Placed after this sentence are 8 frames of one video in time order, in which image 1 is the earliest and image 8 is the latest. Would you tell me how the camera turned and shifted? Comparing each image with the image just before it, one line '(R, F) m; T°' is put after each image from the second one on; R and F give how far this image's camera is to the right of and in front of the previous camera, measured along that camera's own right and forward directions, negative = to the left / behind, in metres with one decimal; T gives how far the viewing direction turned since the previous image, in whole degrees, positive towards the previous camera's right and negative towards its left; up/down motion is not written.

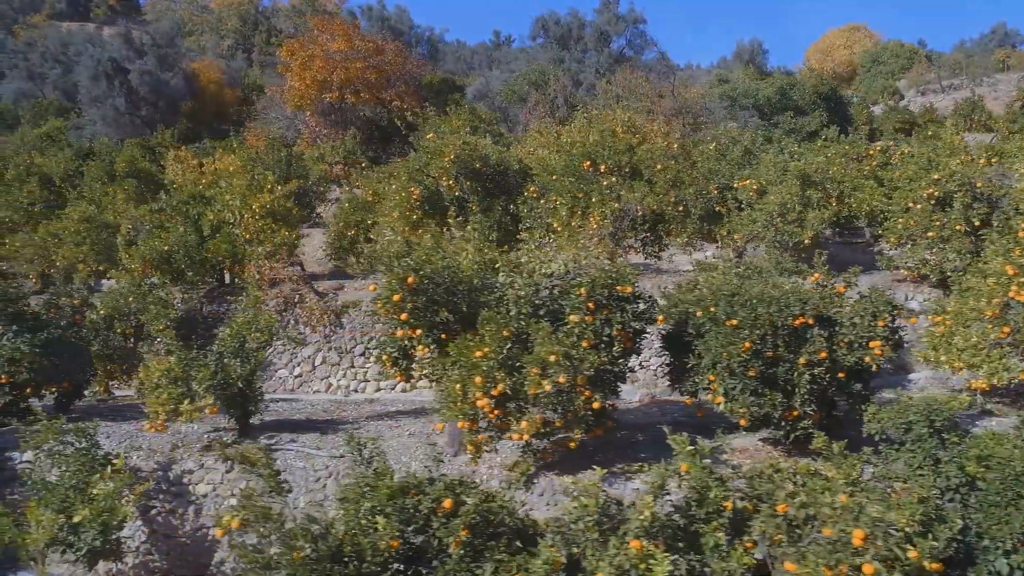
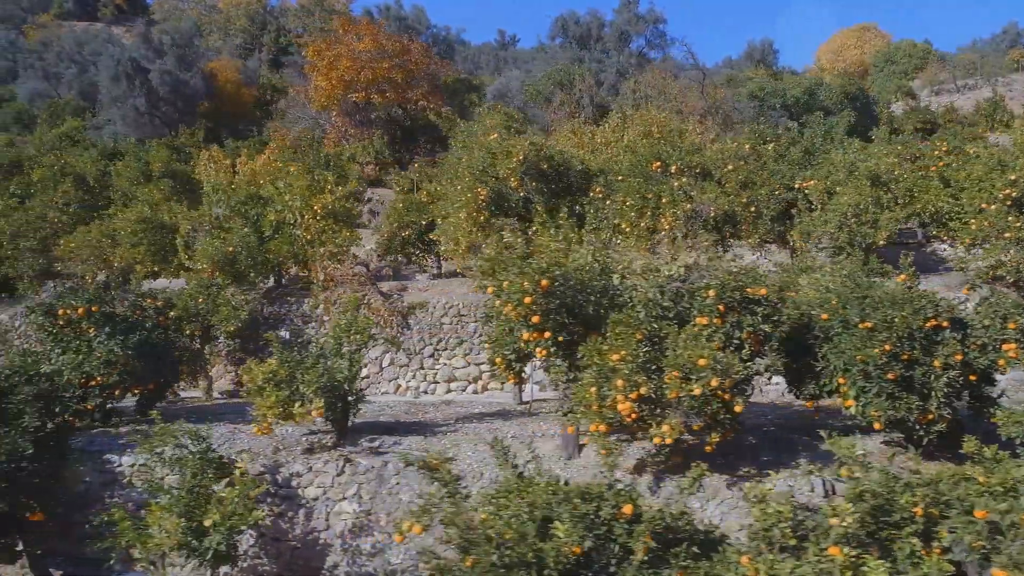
(-0.8, 0.0) m; 0°
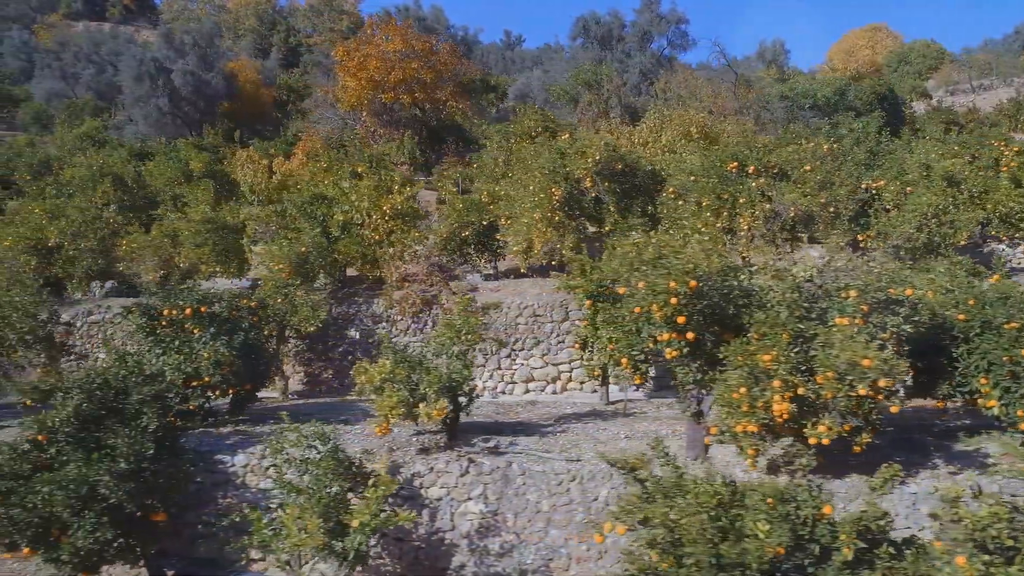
(-0.8, 0.0) m; 0°
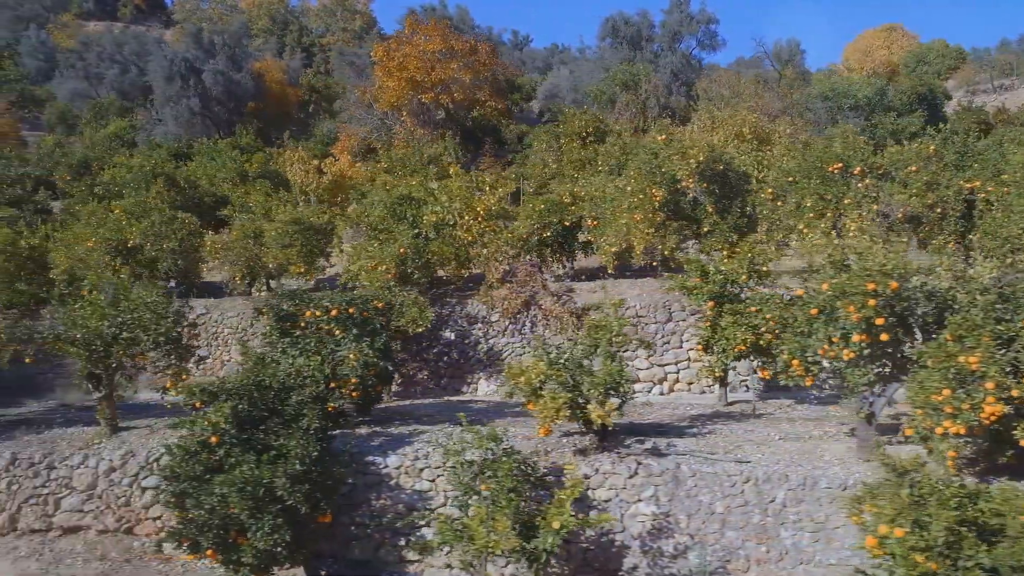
(-1.1, 0.0) m; 0°
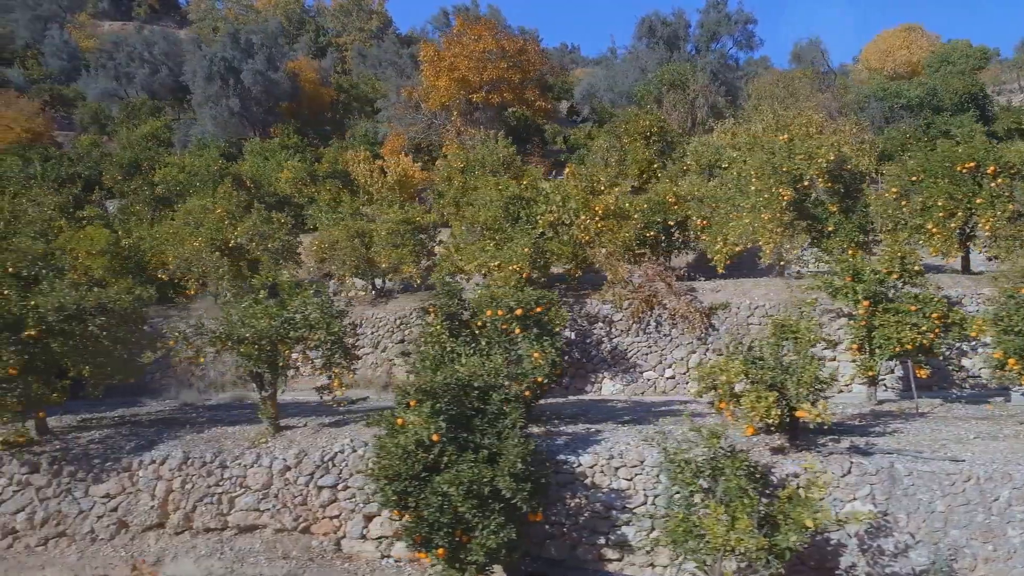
(-1.4, 0.0) m; 0°
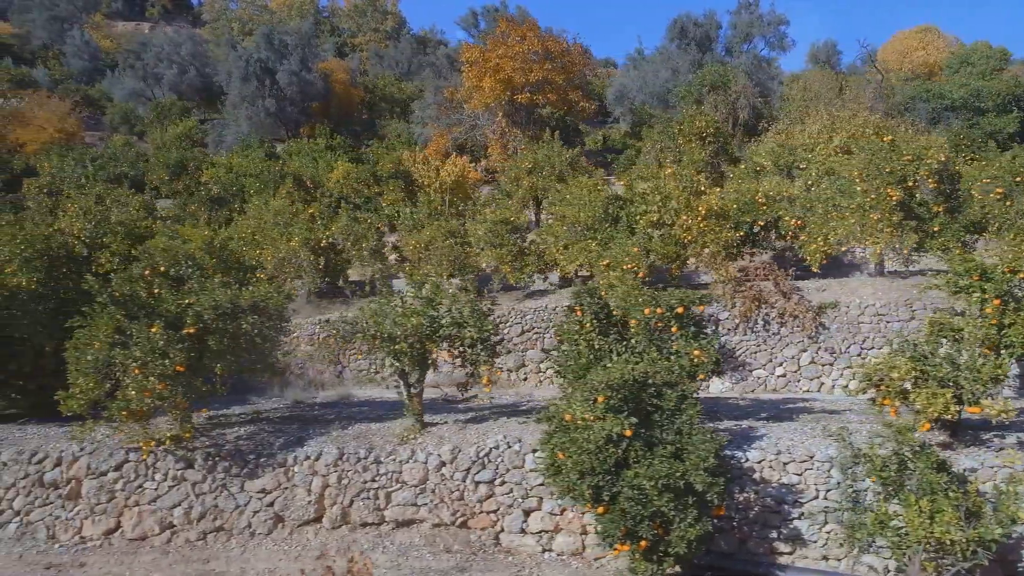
(-1.3, -0.1) m; 0°
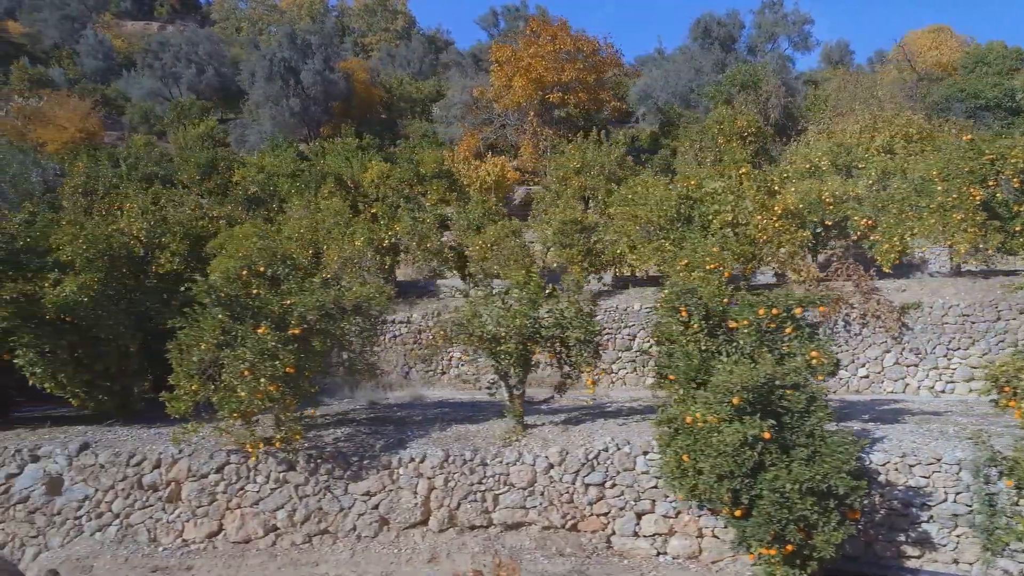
(-0.9, +0.1) m; 0°
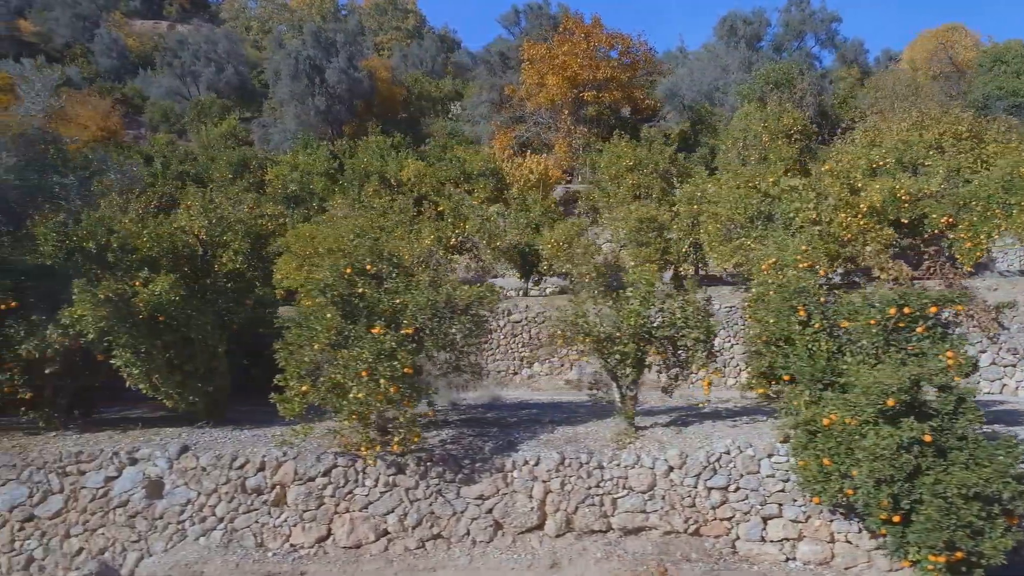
(-1.0, +0.2) m; 0°
